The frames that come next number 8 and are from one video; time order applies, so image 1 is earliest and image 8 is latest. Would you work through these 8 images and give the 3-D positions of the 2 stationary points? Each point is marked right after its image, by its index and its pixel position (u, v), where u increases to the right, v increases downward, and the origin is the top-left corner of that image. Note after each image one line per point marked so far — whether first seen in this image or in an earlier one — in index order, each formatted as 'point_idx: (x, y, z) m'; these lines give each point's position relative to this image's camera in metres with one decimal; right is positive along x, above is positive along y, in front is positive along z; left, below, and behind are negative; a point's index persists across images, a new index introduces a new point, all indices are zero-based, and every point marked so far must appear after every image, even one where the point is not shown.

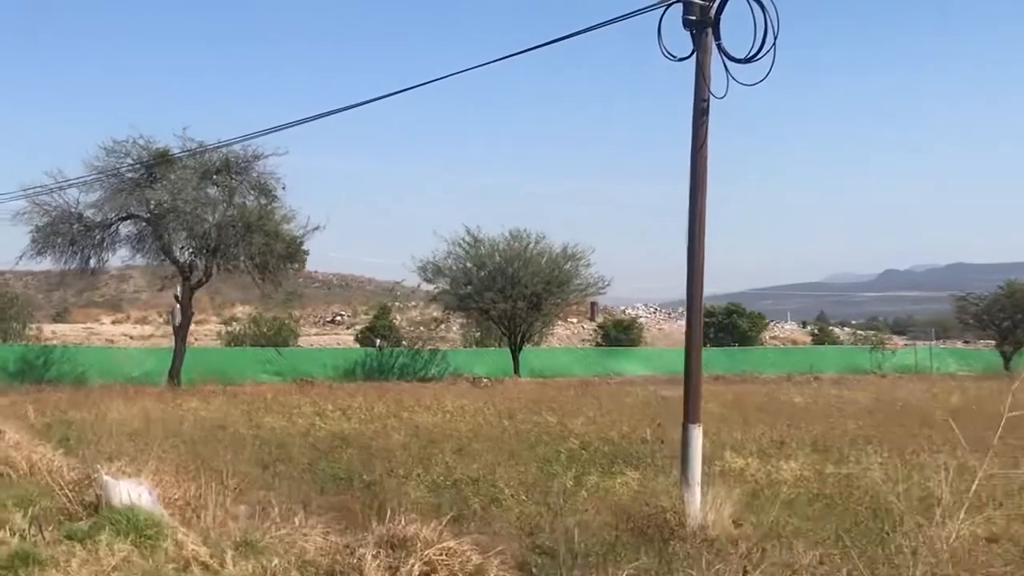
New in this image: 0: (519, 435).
0: (+0.1, -2.5, +19.4) m
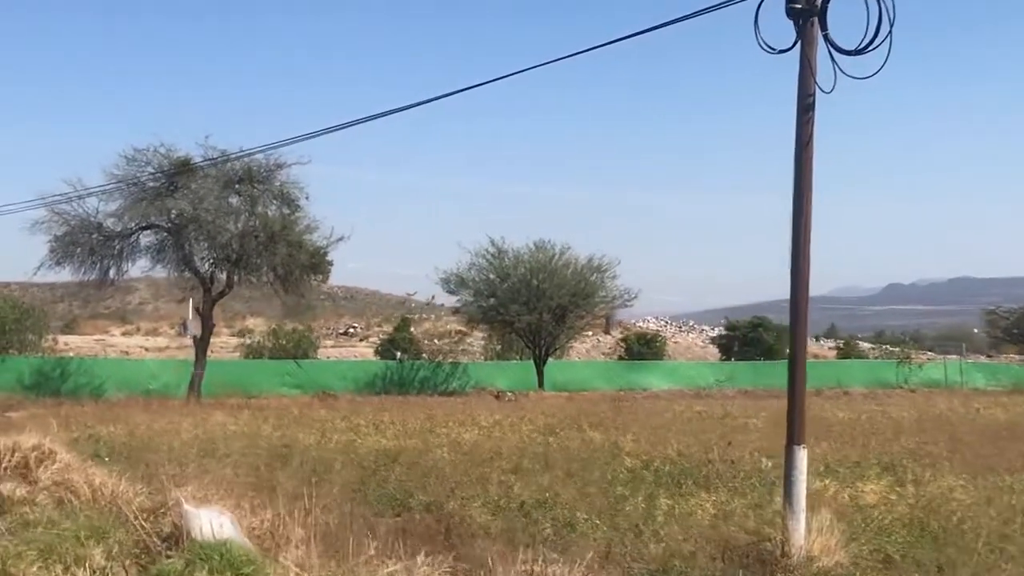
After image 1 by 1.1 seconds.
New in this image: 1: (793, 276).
0: (+0.9, -2.7, +18.6) m
1: (+2.5, +0.1, +9.9) m
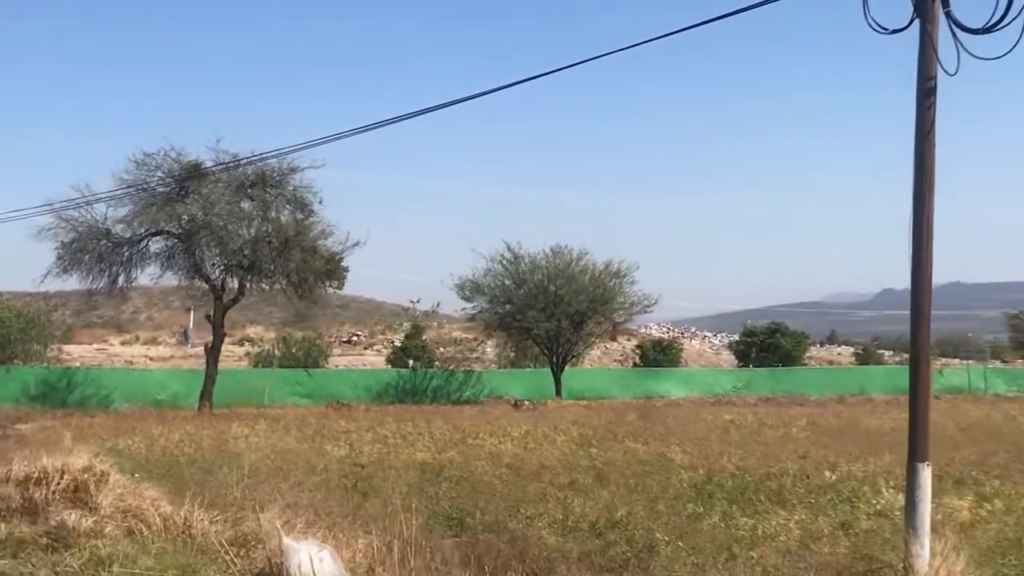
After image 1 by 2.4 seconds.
0: (+1.7, -2.8, +17.8) m
1: (+3.2, +0.1, +9.1) m
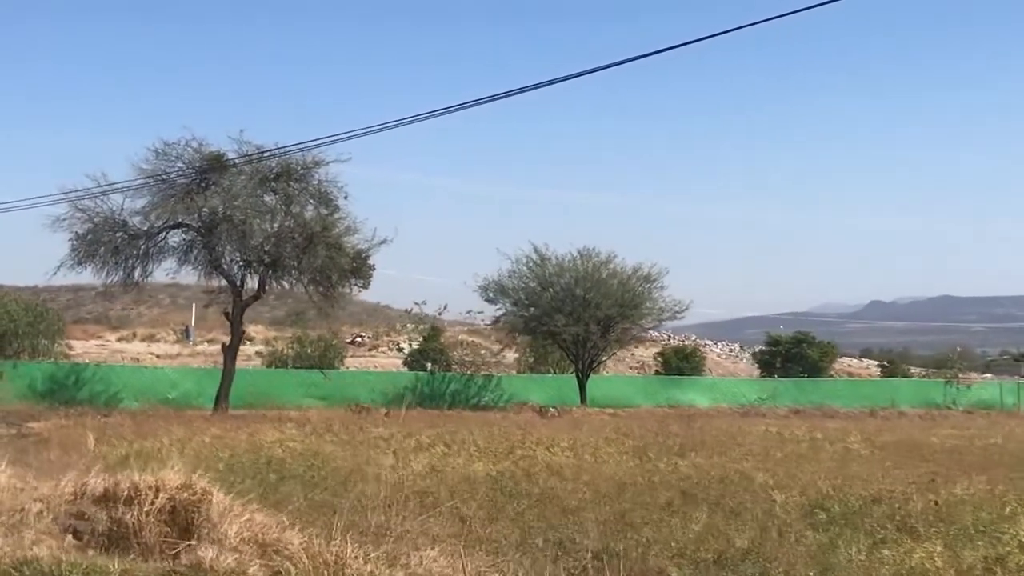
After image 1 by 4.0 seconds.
0: (+2.7, -2.9, +16.5) m
1: (+4.4, +0.1, +7.8) m
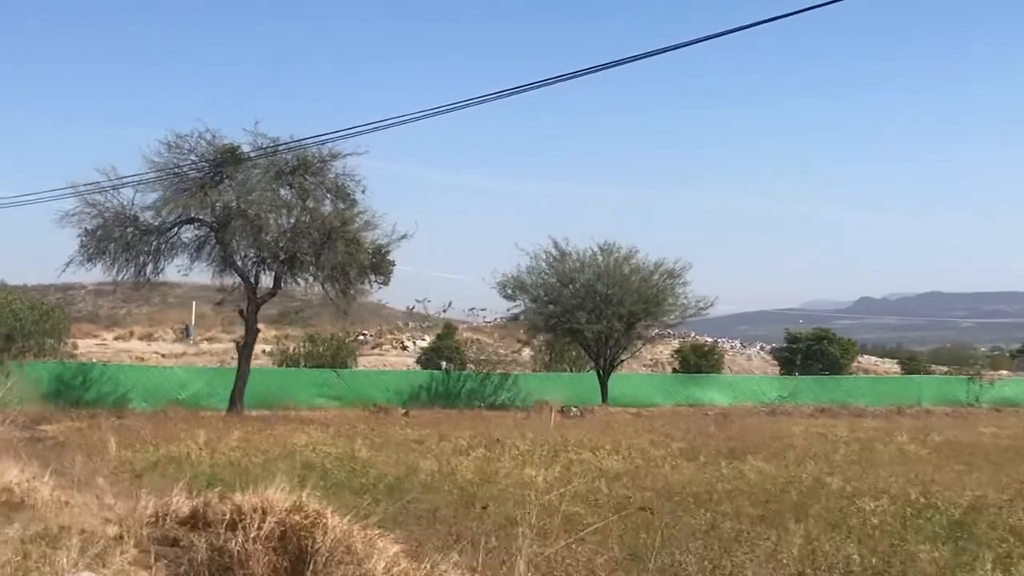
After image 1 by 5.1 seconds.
0: (+3.6, -2.8, +15.5) m
1: (+5.4, +0.1, +6.9) m
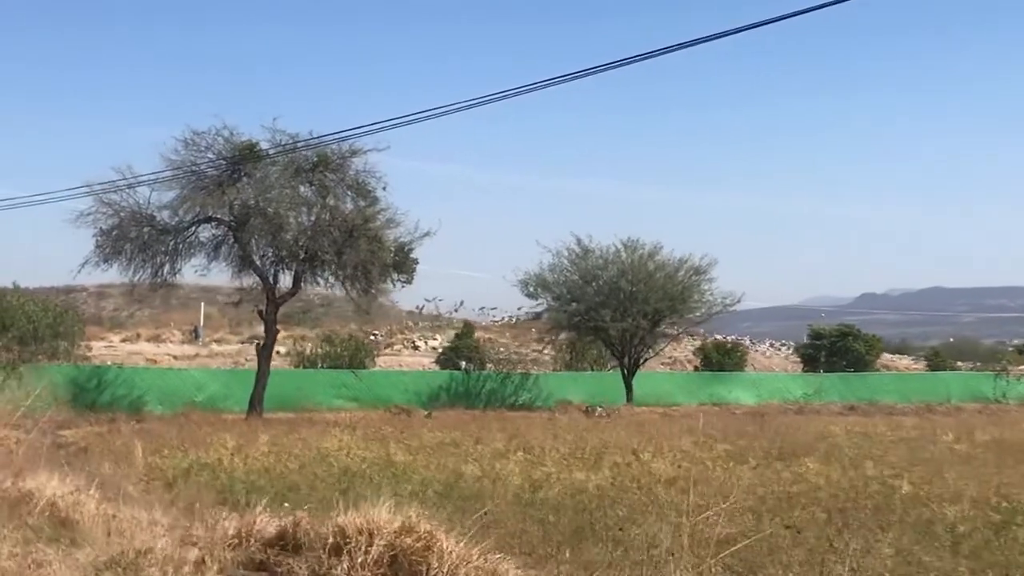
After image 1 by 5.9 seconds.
0: (+4.3, -2.7, +14.8) m
1: (+6.1, +0.2, +6.1) m
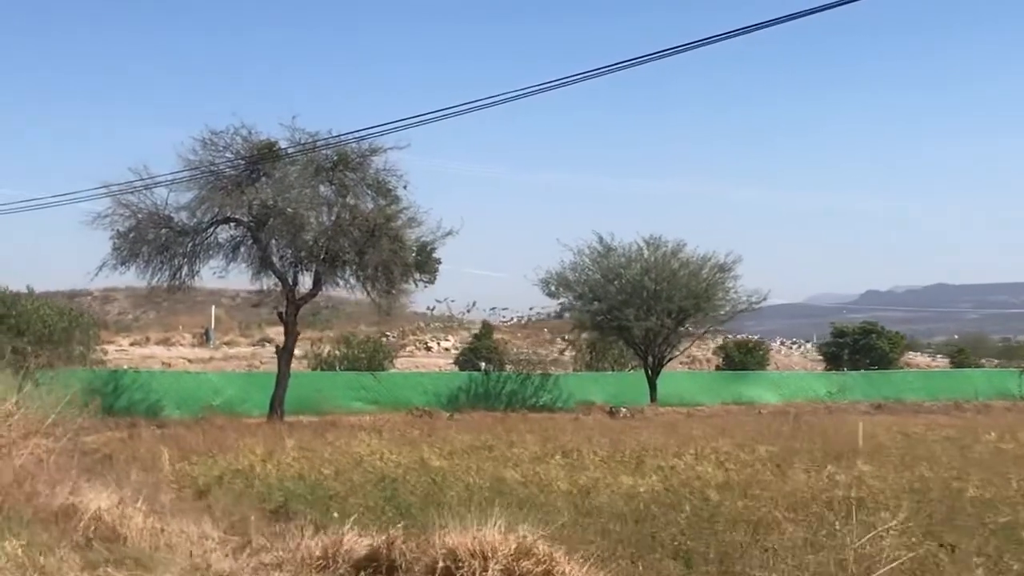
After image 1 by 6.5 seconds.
0: (+5.0, -2.6, +14.2) m
1: (+6.7, +0.3, +5.6) m
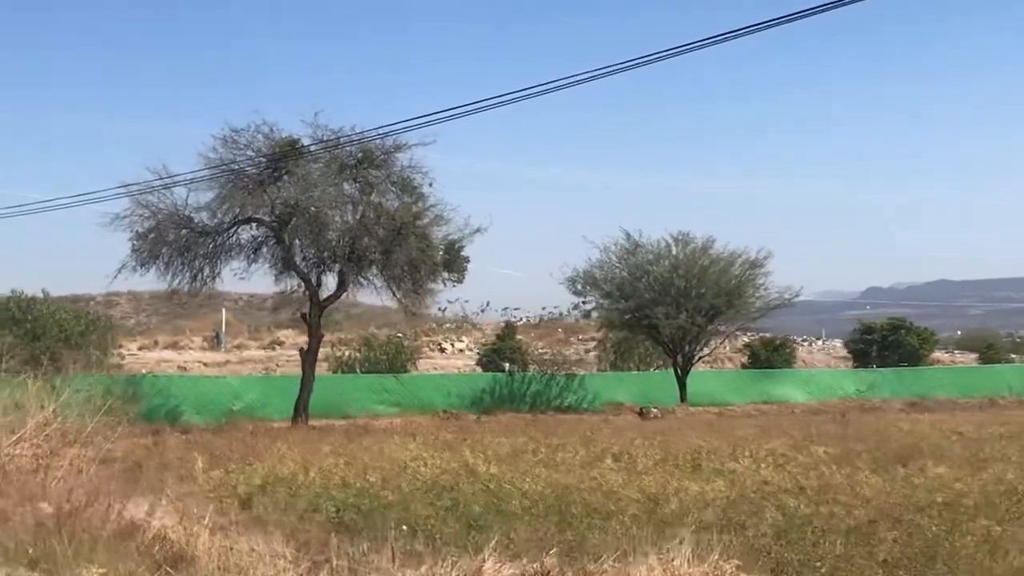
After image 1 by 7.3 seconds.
0: (+5.8, -2.5, +13.4) m
1: (+7.5, +0.4, +4.7) m
